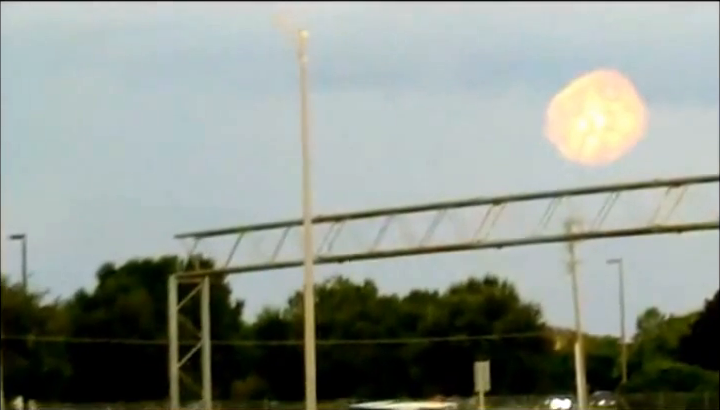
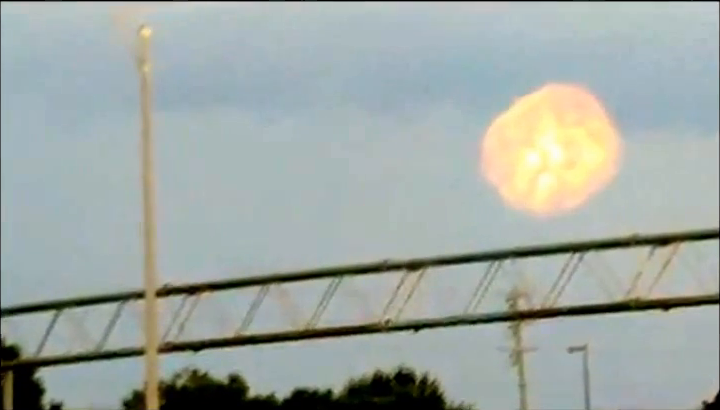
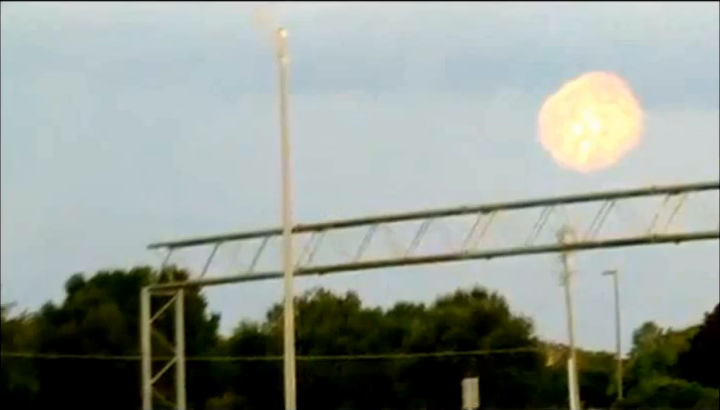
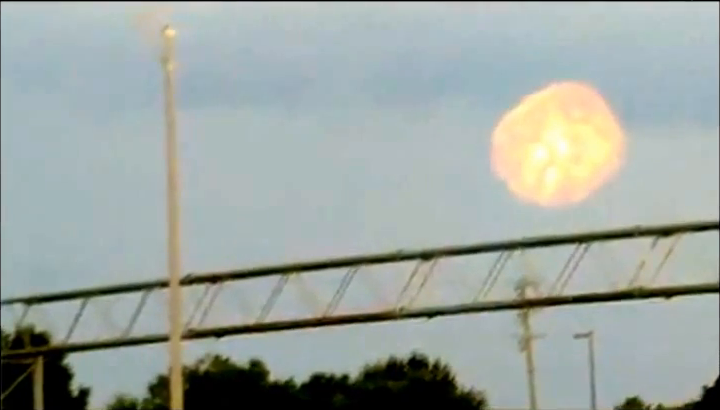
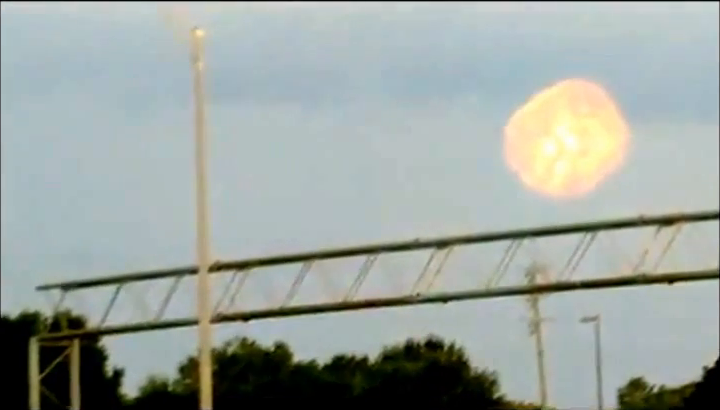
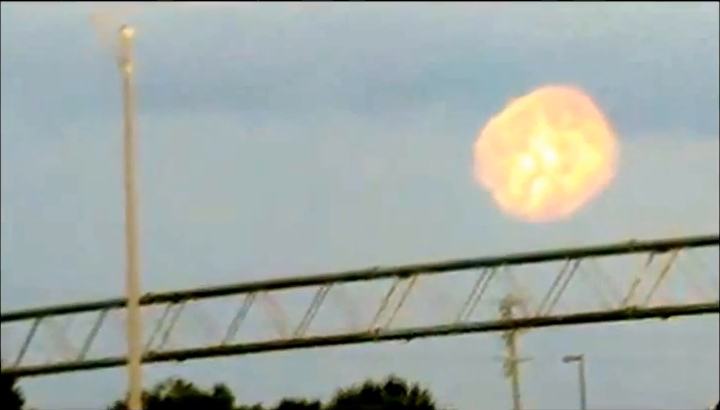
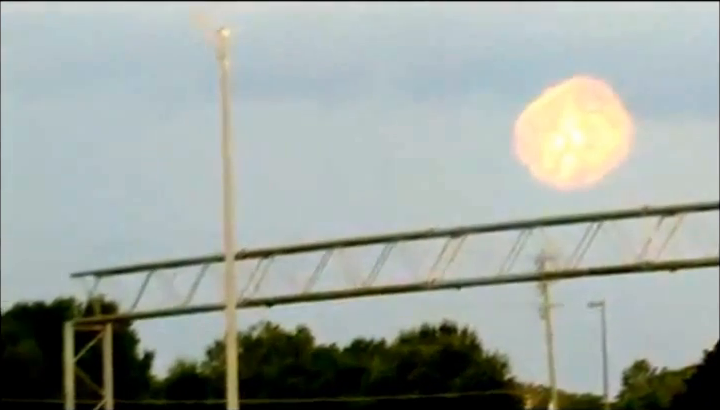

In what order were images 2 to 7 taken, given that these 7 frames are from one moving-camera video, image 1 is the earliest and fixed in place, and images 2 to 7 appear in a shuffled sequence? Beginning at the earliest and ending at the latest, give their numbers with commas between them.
3, 7, 5, 4, 2, 6
